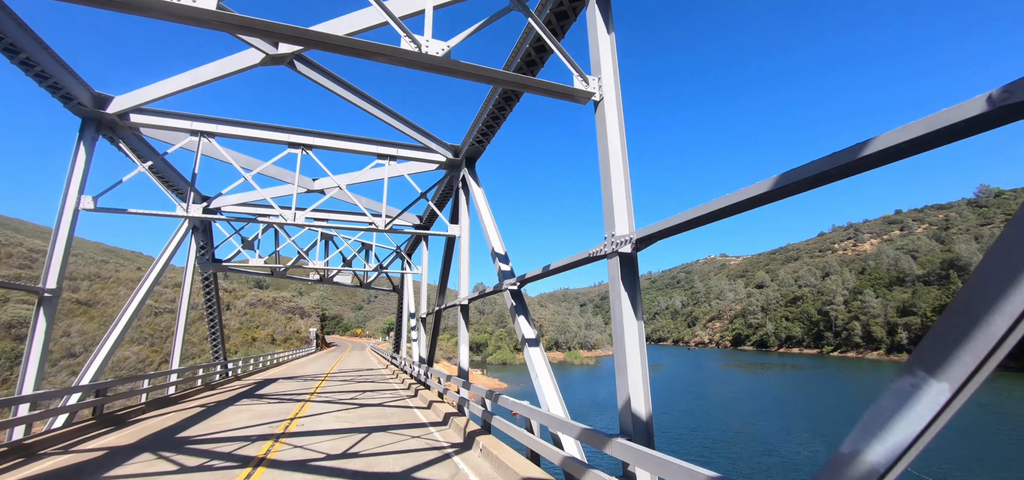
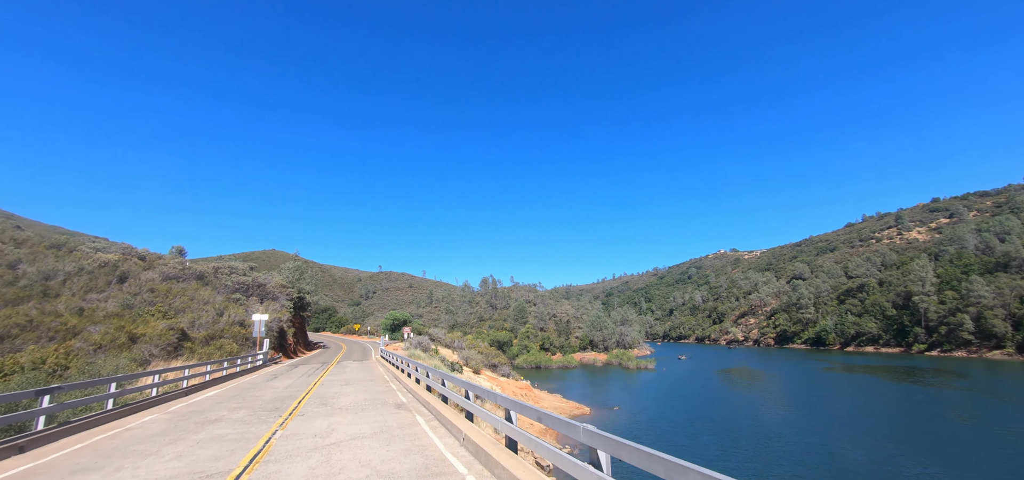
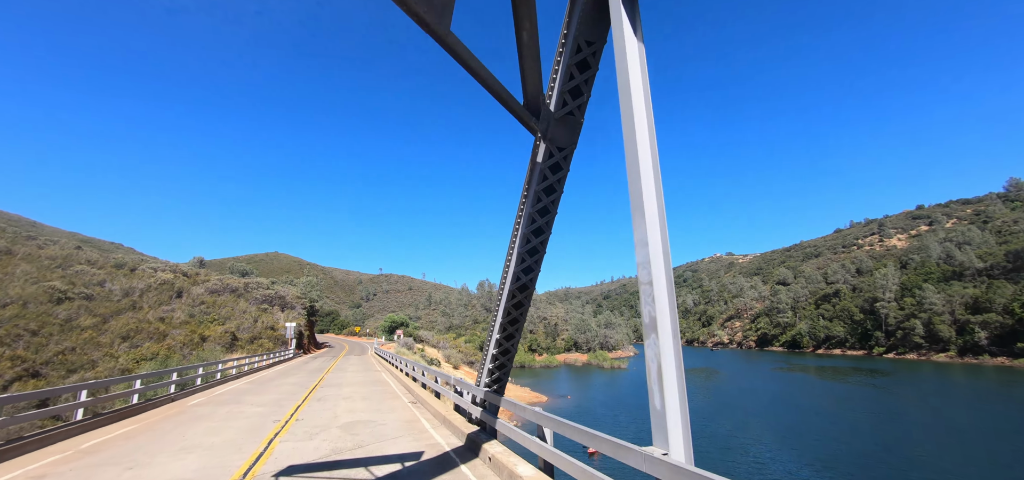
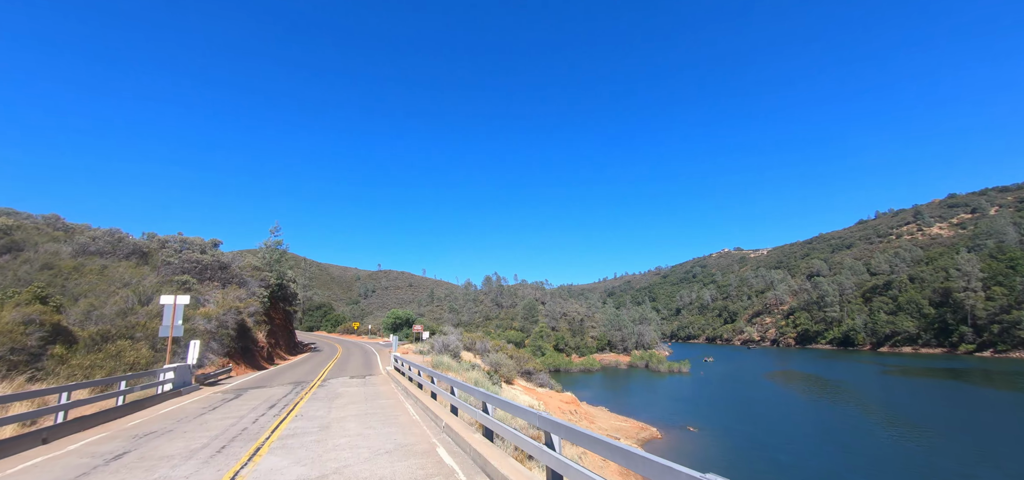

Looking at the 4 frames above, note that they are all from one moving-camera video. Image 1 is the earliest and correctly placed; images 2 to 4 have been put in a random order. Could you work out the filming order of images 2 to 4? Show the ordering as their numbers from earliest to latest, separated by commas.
3, 2, 4
